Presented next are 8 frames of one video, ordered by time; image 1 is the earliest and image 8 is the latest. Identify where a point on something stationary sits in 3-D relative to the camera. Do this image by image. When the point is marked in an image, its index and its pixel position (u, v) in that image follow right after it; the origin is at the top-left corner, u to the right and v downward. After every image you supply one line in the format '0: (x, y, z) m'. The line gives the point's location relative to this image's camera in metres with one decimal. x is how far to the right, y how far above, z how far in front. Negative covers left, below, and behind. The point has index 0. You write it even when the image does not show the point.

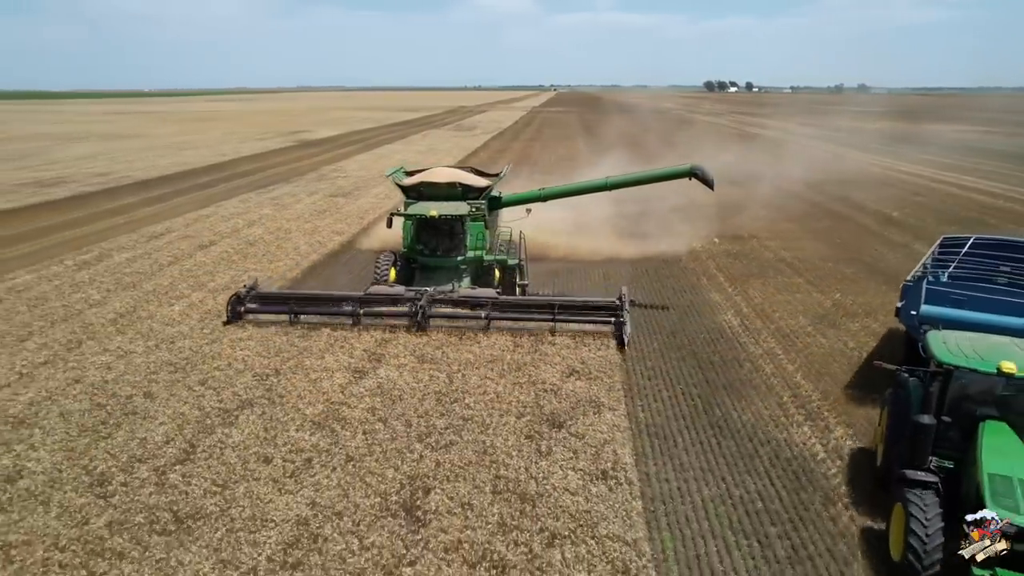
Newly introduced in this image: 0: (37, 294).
0: (-10.8, -0.1, +15.3) m
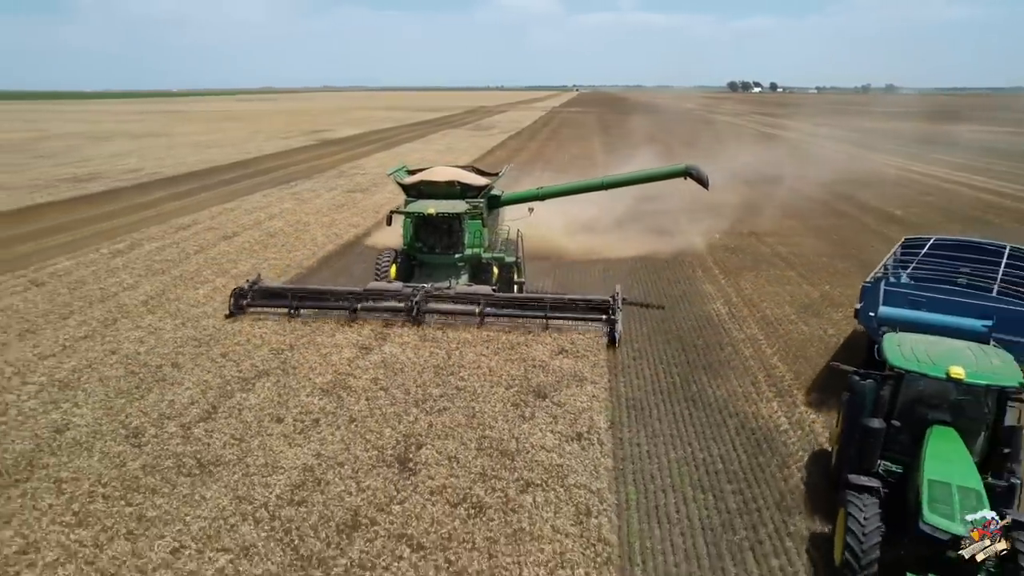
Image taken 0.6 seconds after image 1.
0: (-10.8, +0.3, +16.6) m
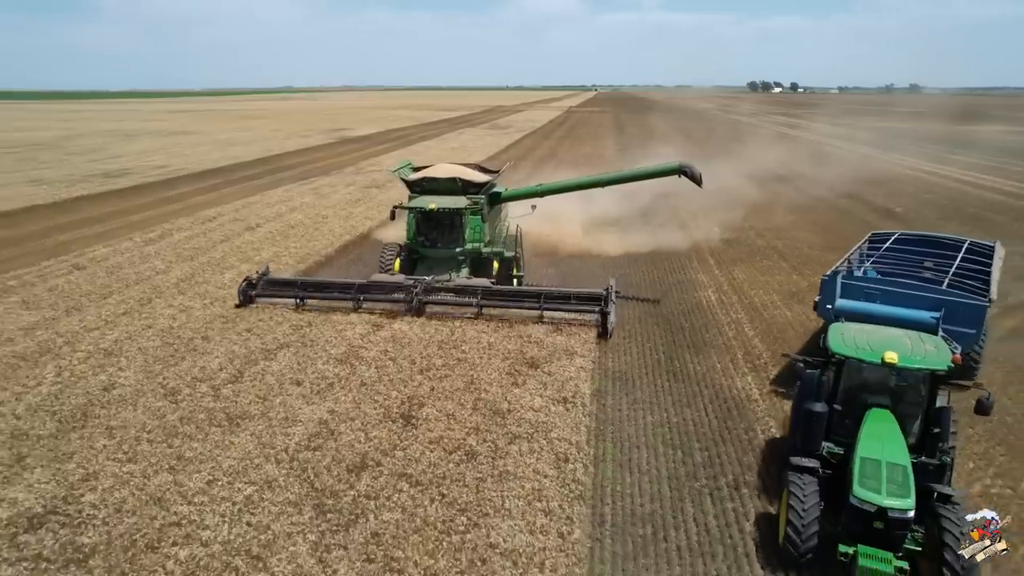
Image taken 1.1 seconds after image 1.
0: (-10.7, +0.7, +17.9) m
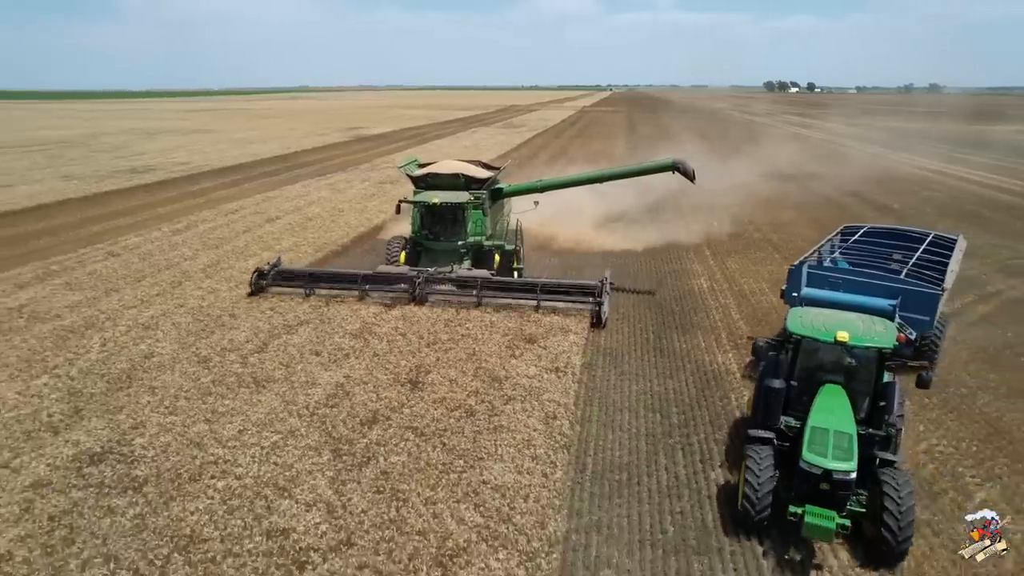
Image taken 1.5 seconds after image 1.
0: (-10.6, +1.1, +19.2) m
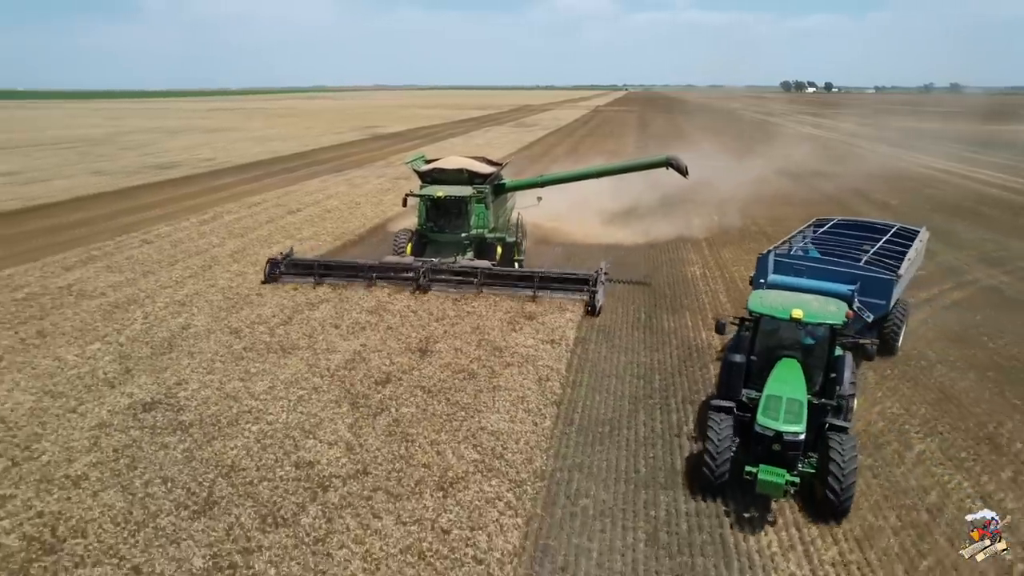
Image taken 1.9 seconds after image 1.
0: (-10.4, +1.5, +20.6) m
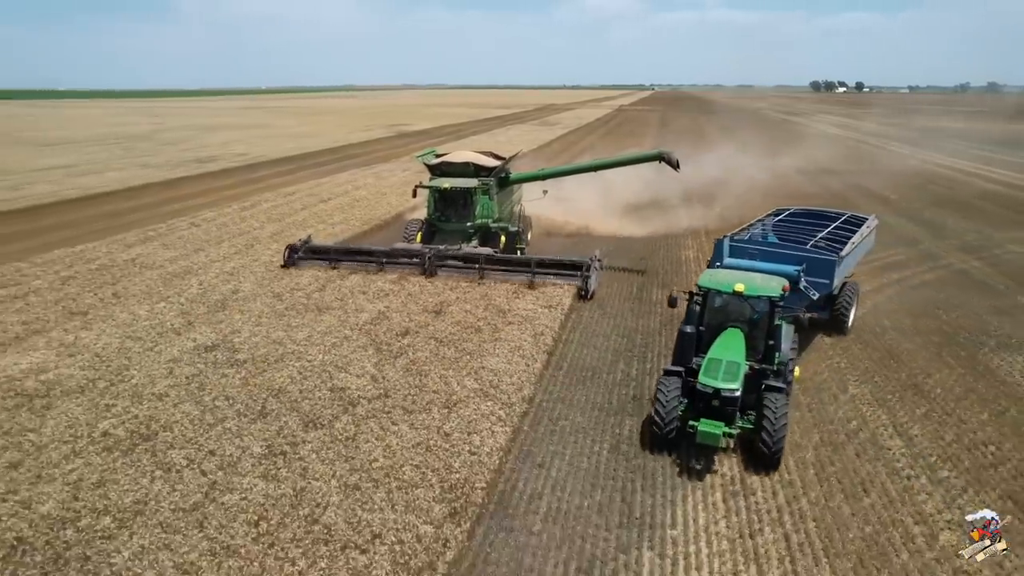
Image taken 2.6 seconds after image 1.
0: (-10.0, +2.2, +22.9) m
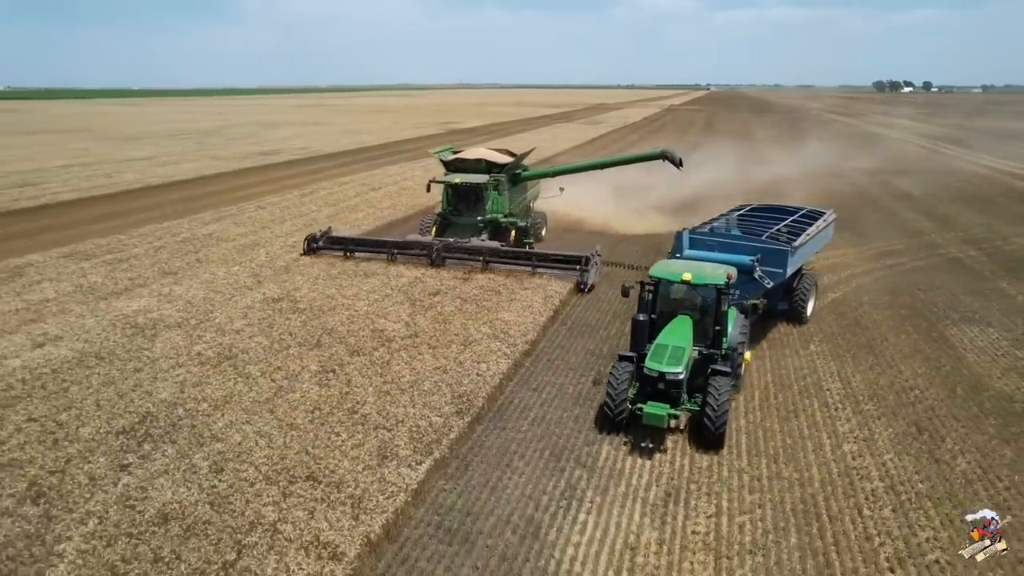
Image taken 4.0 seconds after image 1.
0: (-8.8, +3.2, +25.8) m
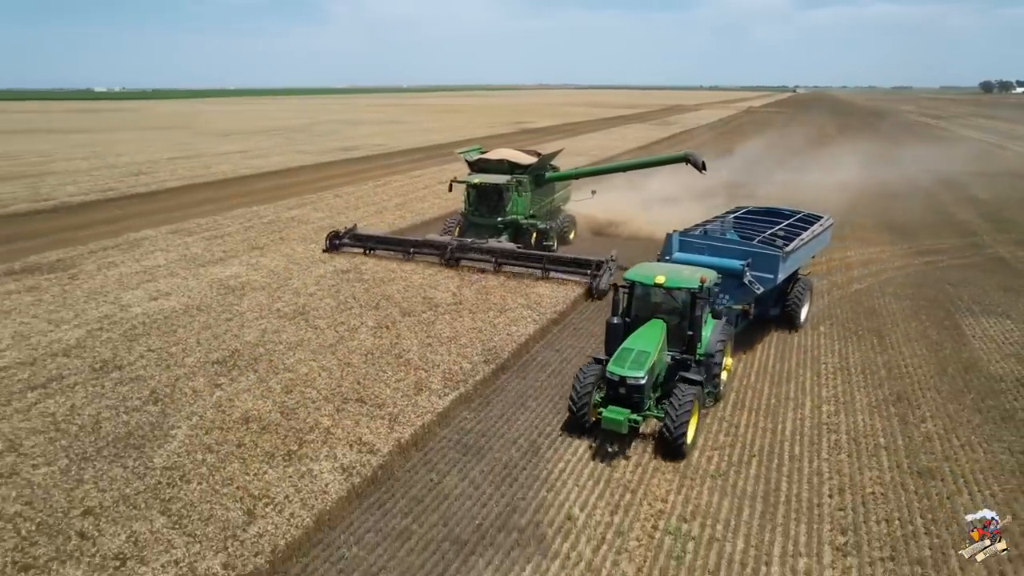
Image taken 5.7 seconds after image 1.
0: (-6.5, +3.9, +28.3) m
